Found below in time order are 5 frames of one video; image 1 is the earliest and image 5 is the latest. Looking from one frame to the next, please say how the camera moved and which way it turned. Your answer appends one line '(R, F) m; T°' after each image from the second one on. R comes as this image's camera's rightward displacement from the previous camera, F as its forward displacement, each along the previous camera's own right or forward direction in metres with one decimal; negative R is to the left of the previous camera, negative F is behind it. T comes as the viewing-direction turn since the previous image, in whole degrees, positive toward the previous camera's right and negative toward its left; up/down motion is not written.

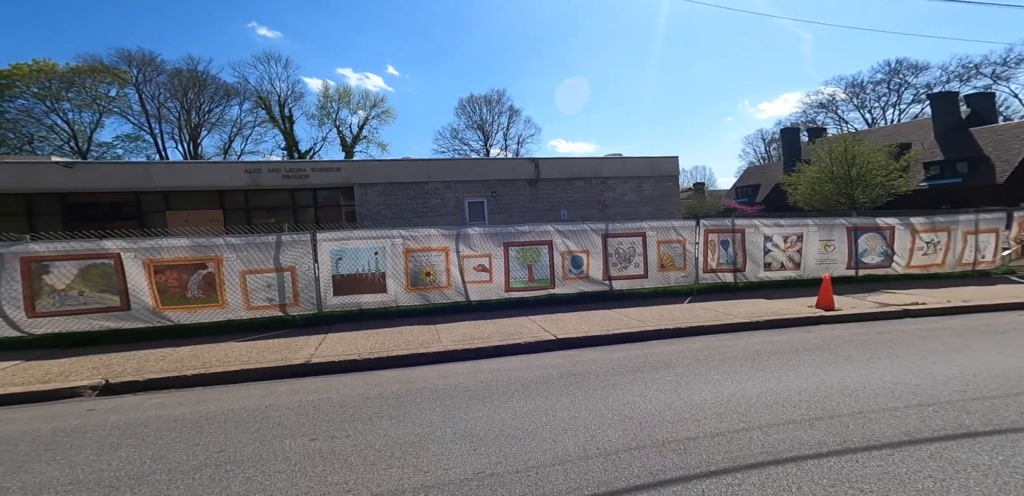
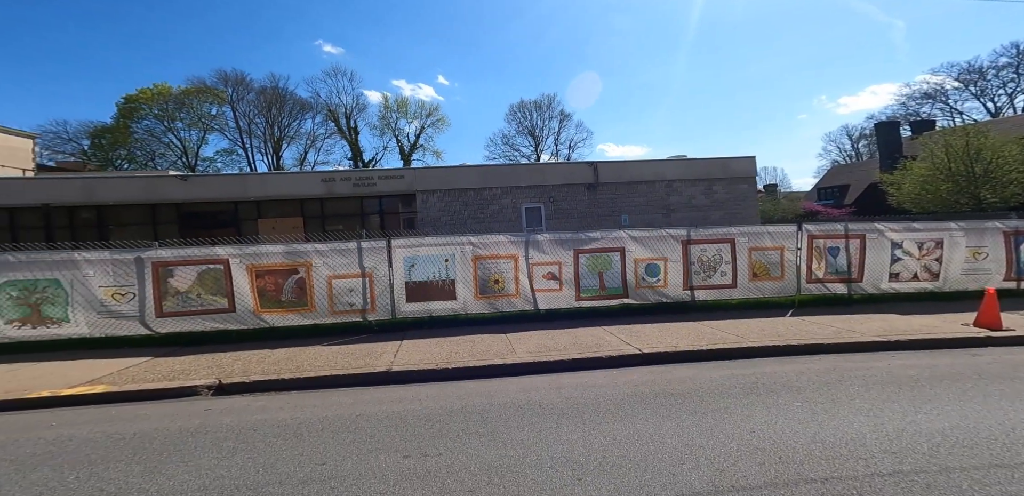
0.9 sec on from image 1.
(-0.4, +0.2) m; -7°
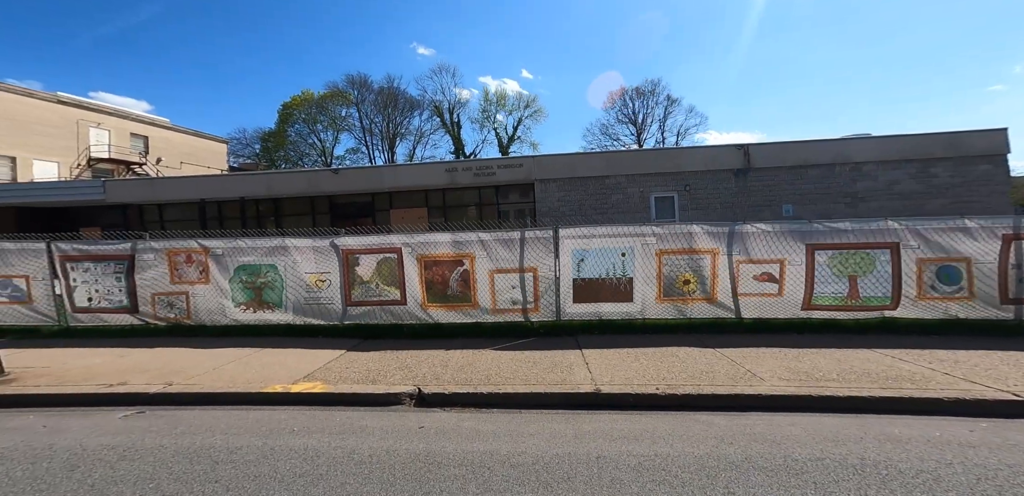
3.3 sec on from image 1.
(-1.4, +0.7) m; -13°
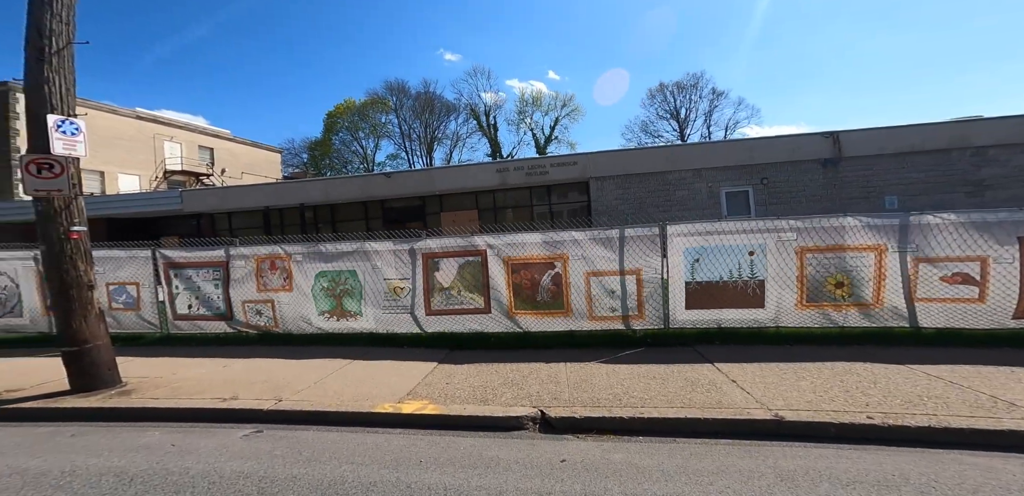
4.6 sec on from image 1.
(-1.0, +0.5) m; -5°
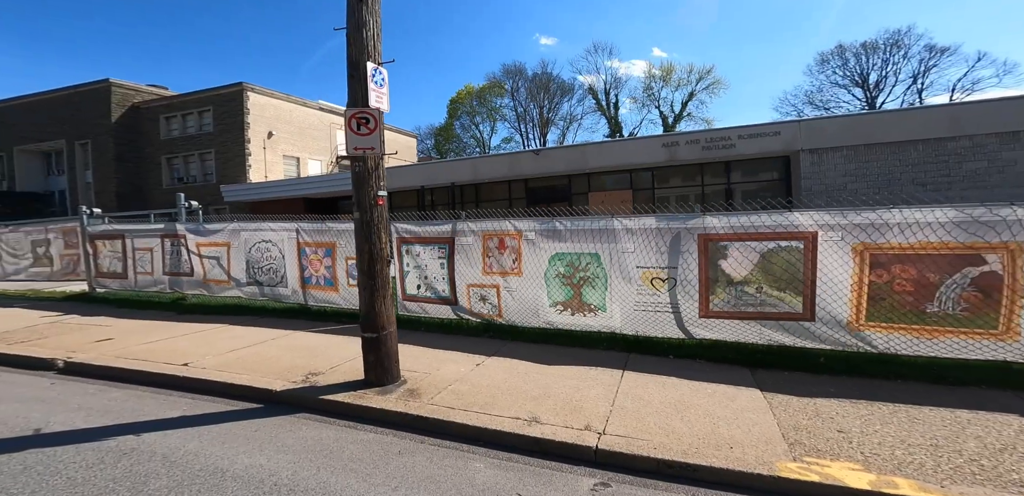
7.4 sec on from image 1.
(-3.1, +1.3) m; -15°
